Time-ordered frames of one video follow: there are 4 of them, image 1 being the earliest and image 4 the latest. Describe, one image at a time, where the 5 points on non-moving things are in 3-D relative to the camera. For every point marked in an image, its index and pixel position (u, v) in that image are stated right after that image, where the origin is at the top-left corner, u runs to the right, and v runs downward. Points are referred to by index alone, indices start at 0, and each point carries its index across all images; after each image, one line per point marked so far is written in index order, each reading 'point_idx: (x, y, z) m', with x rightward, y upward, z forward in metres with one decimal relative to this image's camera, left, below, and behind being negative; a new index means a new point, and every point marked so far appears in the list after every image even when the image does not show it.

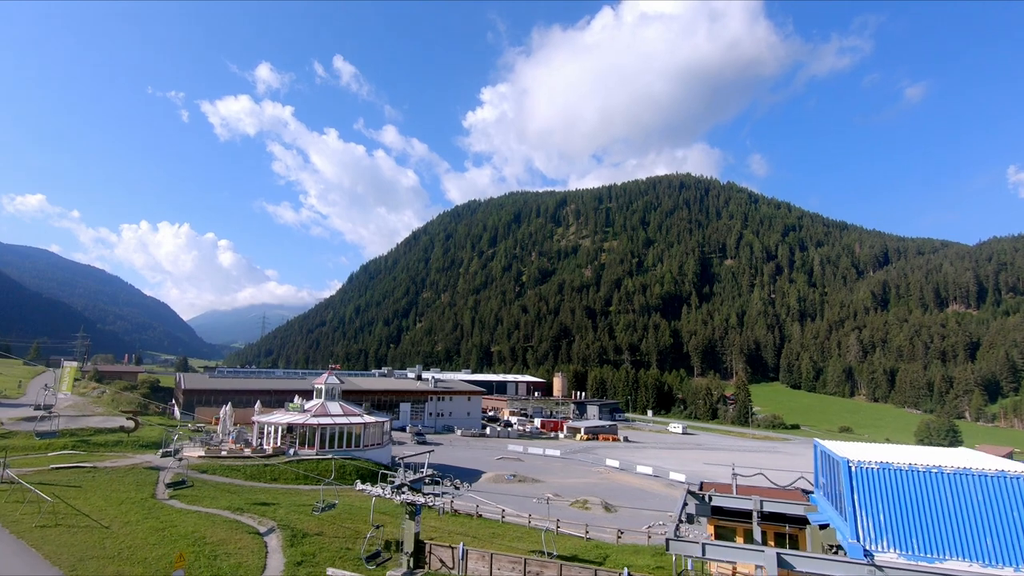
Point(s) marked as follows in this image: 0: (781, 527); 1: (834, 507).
0: (+7.0, -6.2, +14.4) m
1: (+6.7, -4.6, +11.4) m
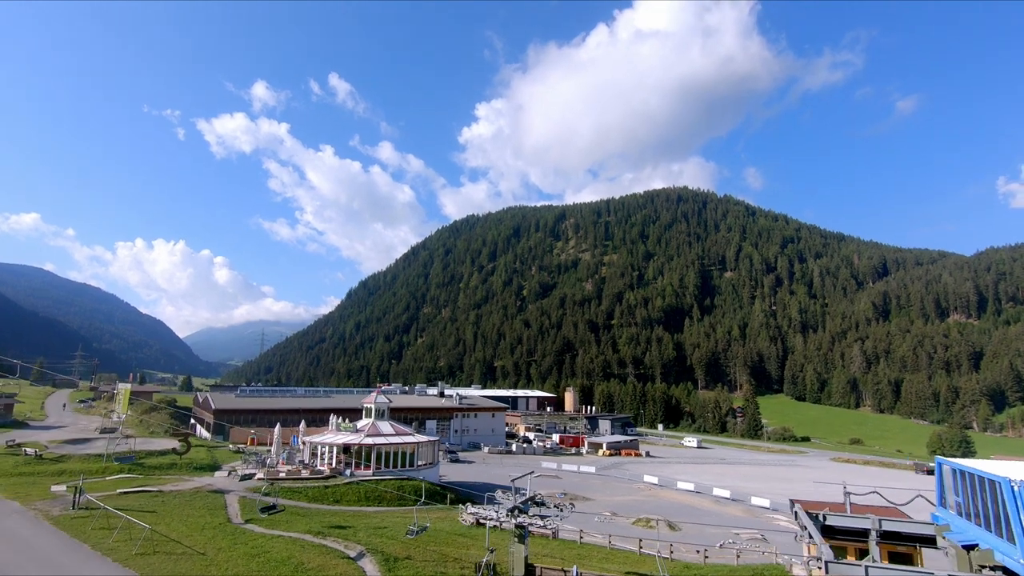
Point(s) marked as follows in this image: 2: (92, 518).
0: (+10.0, -6.7, +14.3) m
1: (+9.7, -4.9, +11.4) m
2: (-13.6, -7.5, +17.9) m
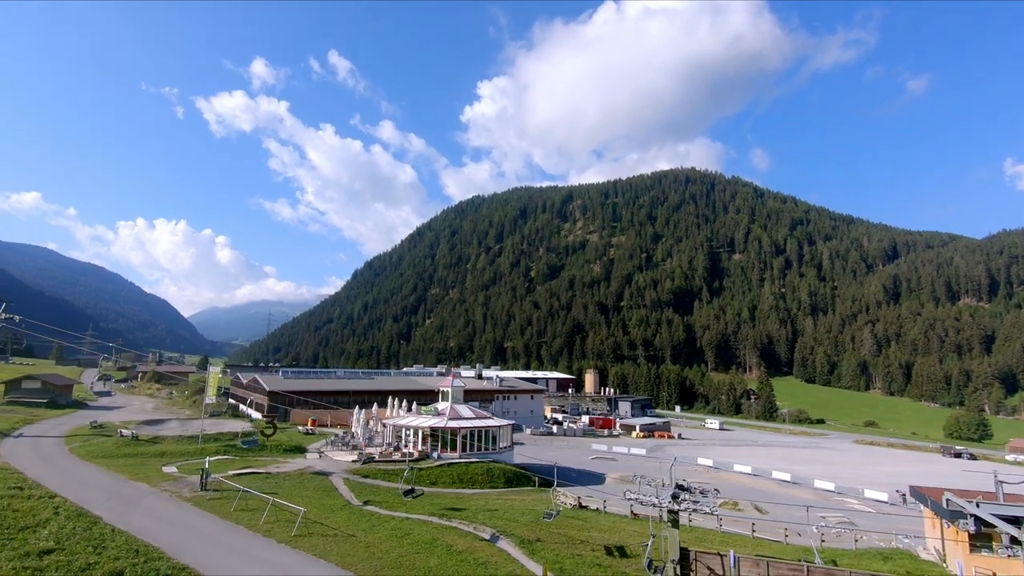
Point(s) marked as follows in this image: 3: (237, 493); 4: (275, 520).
0: (+14.2, -6.5, +14.5) m
1: (+13.9, -4.8, +11.6) m
2: (-9.4, -7.0, +18.3) m
3: (-9.3, -6.9, +18.6) m
4: (-7.3, -7.0, +16.7) m
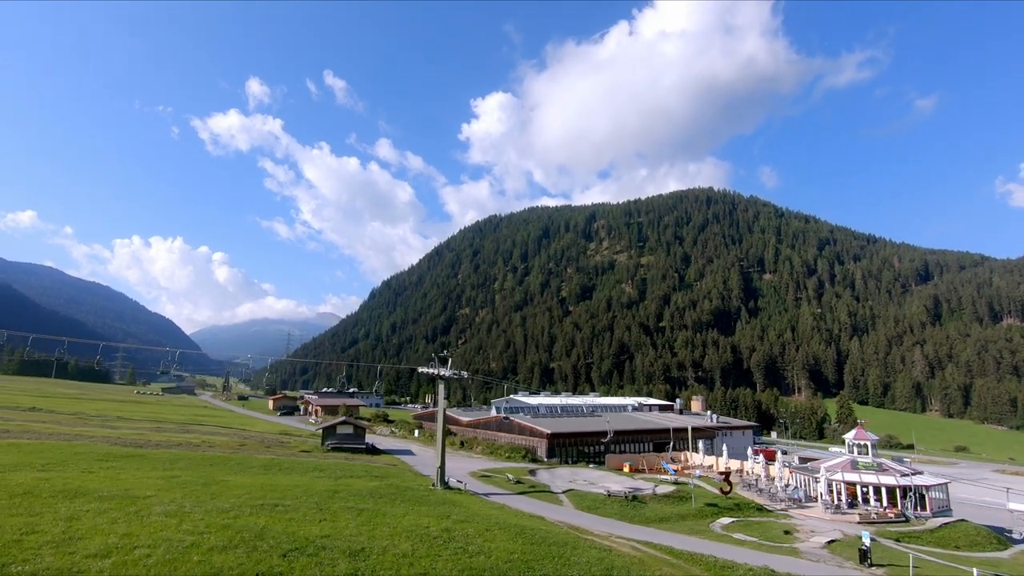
0: (+38.0, -8.9, +14.5) m
1: (+37.7, -7.2, +11.6) m
2: (+14.5, -9.6, +18.2) m
3: (+14.6, -9.6, +18.6) m
4: (+16.6, -9.6, +16.6) m
